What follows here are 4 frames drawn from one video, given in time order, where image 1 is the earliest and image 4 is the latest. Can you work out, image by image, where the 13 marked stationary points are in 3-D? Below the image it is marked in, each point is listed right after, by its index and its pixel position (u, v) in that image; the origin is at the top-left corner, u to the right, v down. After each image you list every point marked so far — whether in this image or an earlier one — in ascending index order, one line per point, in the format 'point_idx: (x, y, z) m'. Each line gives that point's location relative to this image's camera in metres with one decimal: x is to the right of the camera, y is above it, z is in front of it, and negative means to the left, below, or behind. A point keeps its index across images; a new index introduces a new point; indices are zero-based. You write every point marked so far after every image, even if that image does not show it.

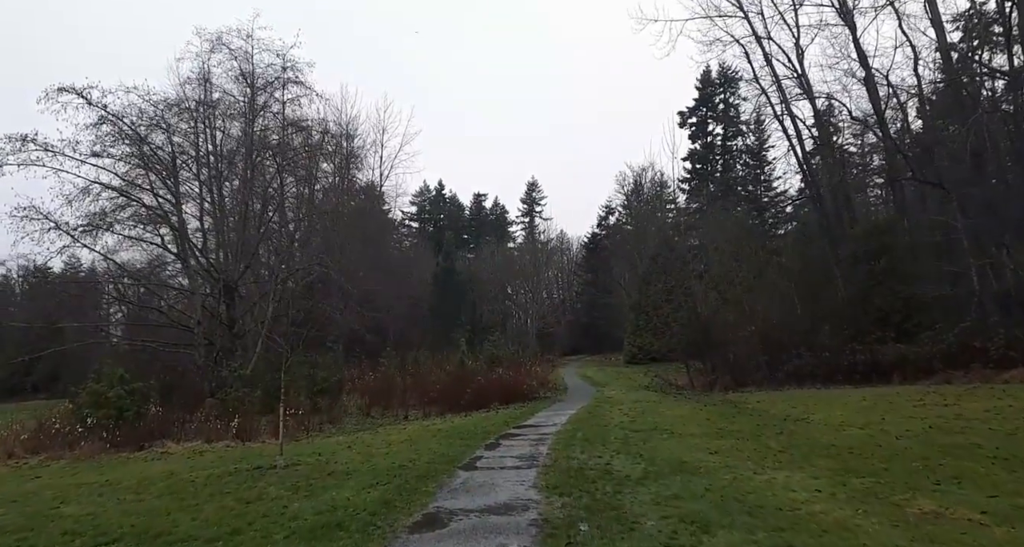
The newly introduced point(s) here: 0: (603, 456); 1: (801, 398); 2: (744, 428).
0: (+1.2, -2.5, +8.1) m
1: (+7.9, -3.4, +16.3) m
2: (+4.1, -2.7, +10.6) m
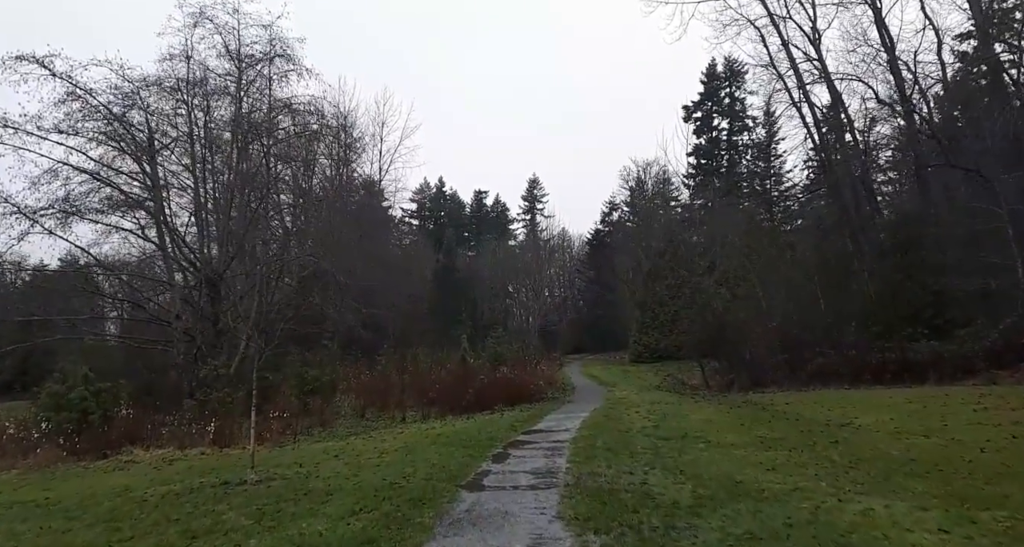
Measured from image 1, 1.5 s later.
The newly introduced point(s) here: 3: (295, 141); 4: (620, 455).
0: (+1.4, -2.3, +6.8) m
1: (+8.0, -3.2, +14.9) m
2: (+4.3, -2.5, +9.2) m
3: (-6.6, +4.0, +18.1) m
4: (+1.4, -2.4, +8.0) m
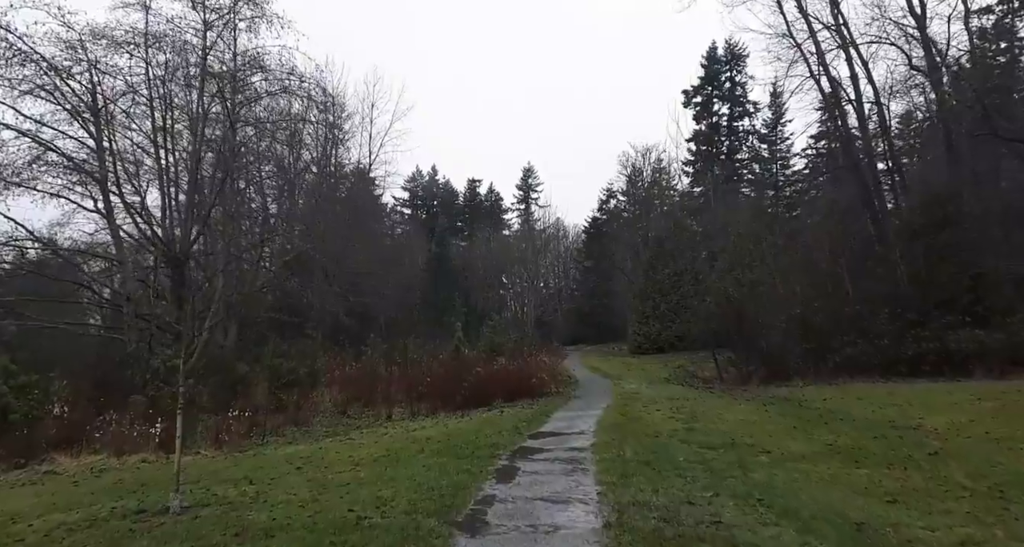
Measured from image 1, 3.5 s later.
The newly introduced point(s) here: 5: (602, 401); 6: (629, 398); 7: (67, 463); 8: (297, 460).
0: (+1.5, -1.9, +4.9) m
1: (+8.1, -2.7, +13.1) m
2: (+4.4, -2.1, +7.4) m
3: (-6.6, +4.6, +16.1) m
4: (+1.5, -2.0, +6.1) m
5: (+2.2, -3.1, +14.6) m
6: (+2.9, -3.1, +15.0) m
7: (-7.0, -3.0, +9.5) m
8: (-3.3, -2.8, +9.1) m
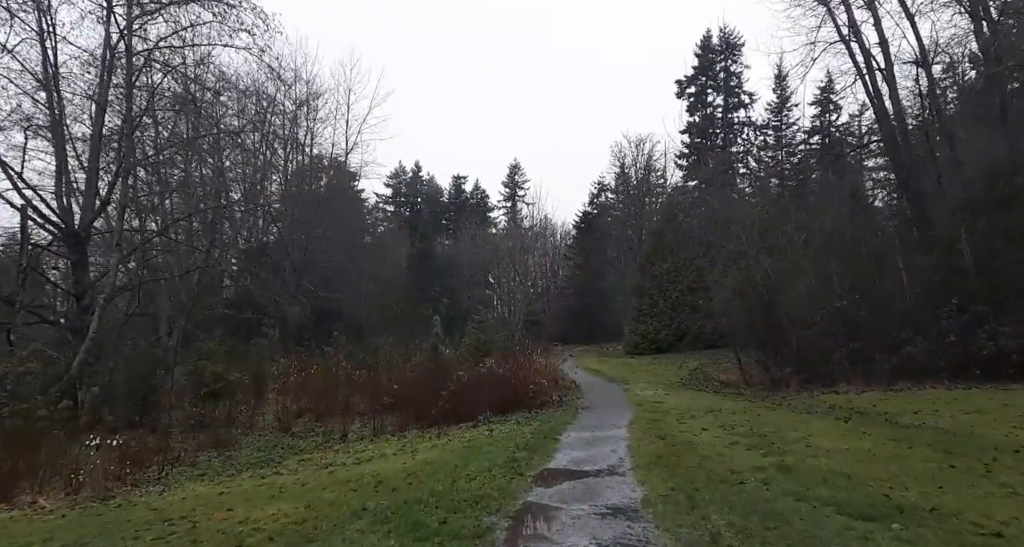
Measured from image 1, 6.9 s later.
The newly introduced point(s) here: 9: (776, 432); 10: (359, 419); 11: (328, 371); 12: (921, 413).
0: (+1.6, -1.4, +1.5) m
1: (+7.9, -2.2, +9.9) m
2: (+4.4, -1.6, +4.1) m
3: (-6.8, +5.0, +12.5) m
4: (+1.6, -1.6, +2.8) m
5: (+2.0, -2.7, +11.3) m
6: (+2.8, -2.7, +11.7) m
7: (-7.0, -2.5, +5.9) m
8: (-3.3, -2.4, +5.6) m
9: (+3.6, -2.2, +8.3) m
10: (-3.3, -3.1, +12.7) m
11: (-4.4, -2.3, +14.2) m
12: (+6.9, -2.3, +10.2) m
